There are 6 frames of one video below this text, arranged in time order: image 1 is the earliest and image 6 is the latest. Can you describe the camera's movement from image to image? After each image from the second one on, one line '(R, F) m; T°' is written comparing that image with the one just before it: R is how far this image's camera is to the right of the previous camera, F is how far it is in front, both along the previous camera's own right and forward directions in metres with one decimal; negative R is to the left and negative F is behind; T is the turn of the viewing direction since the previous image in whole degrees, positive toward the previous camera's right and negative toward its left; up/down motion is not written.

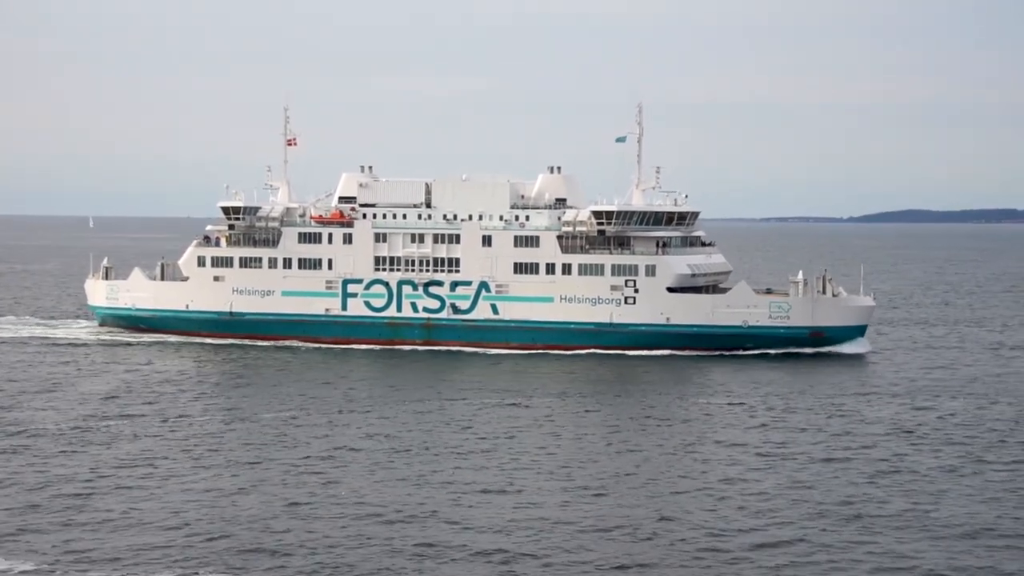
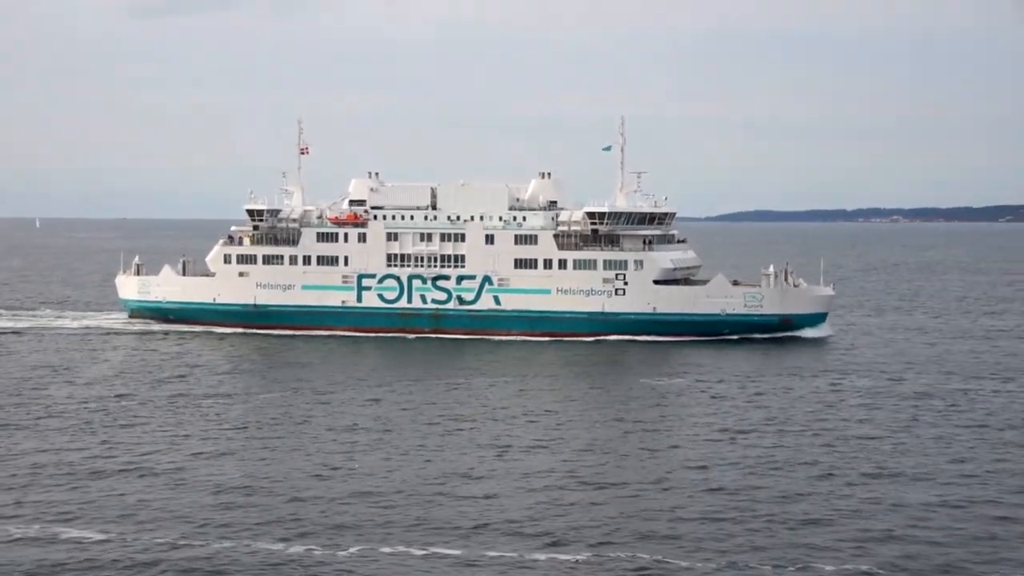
(-0.7, -2.9) m; +1°
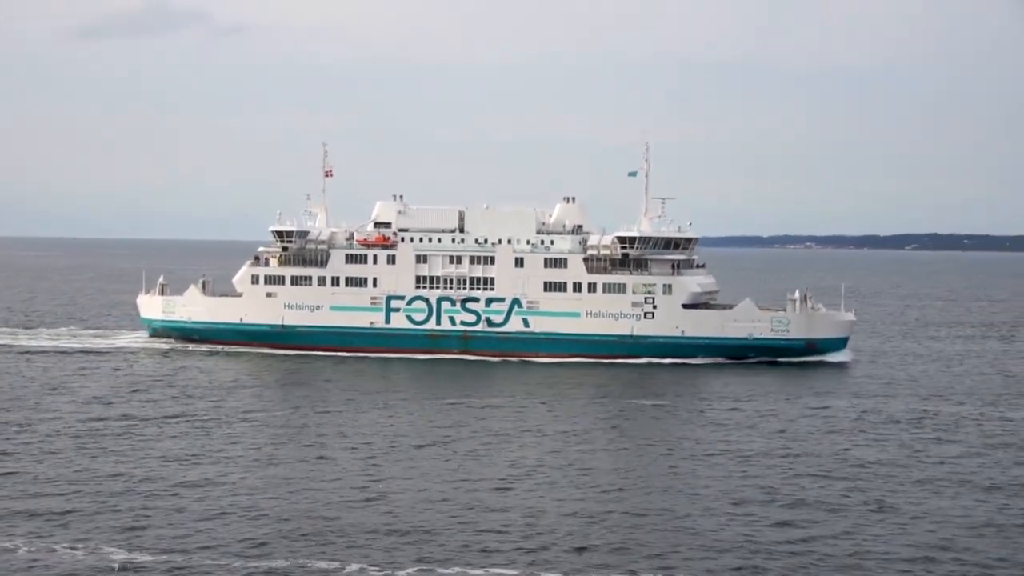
(-1.5, -0.4) m; +1°
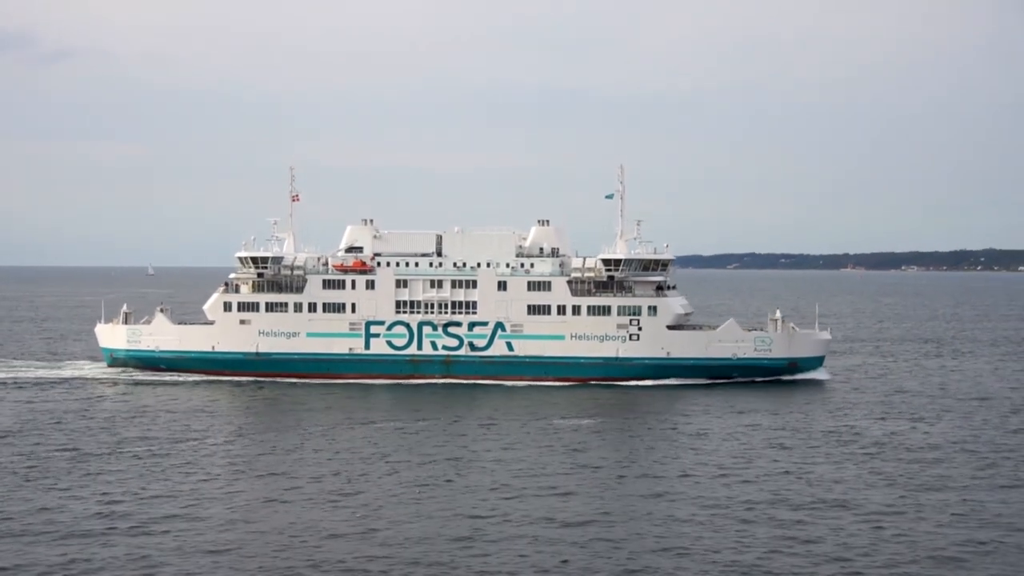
(-1.9, +0.2) m; +5°
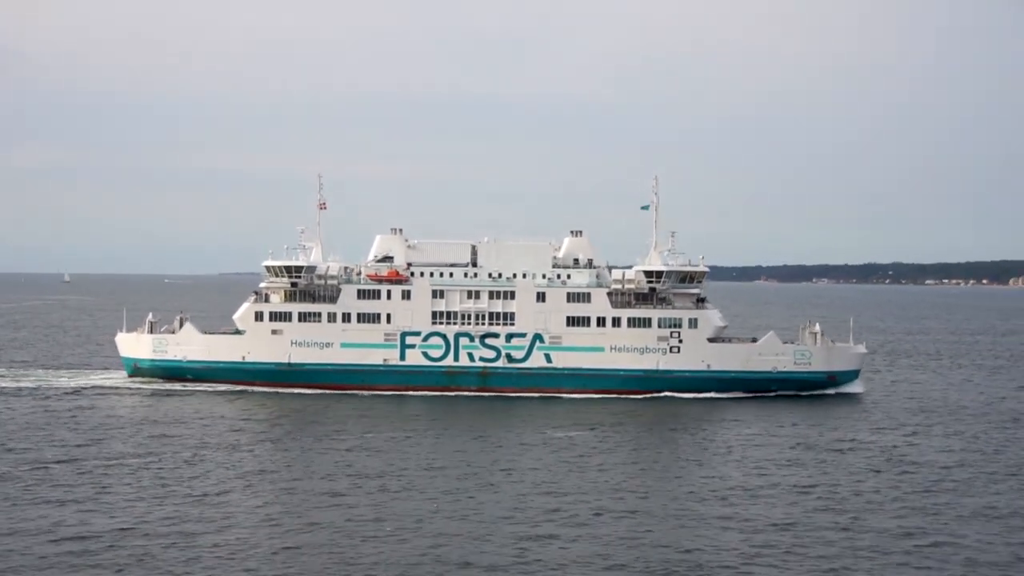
(-1.9, +0.3) m; +2°
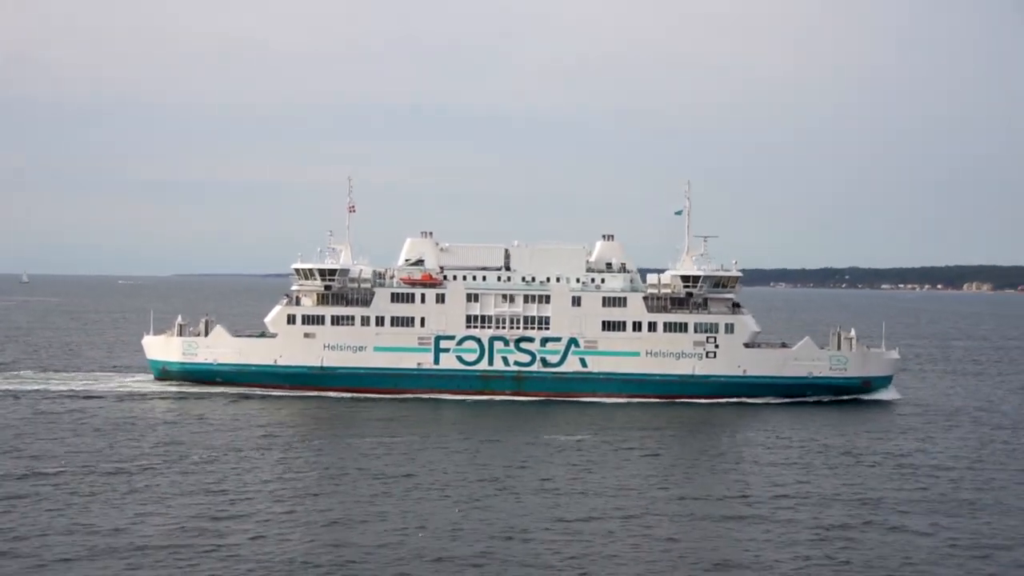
(-1.4, +0.1) m; +1°
